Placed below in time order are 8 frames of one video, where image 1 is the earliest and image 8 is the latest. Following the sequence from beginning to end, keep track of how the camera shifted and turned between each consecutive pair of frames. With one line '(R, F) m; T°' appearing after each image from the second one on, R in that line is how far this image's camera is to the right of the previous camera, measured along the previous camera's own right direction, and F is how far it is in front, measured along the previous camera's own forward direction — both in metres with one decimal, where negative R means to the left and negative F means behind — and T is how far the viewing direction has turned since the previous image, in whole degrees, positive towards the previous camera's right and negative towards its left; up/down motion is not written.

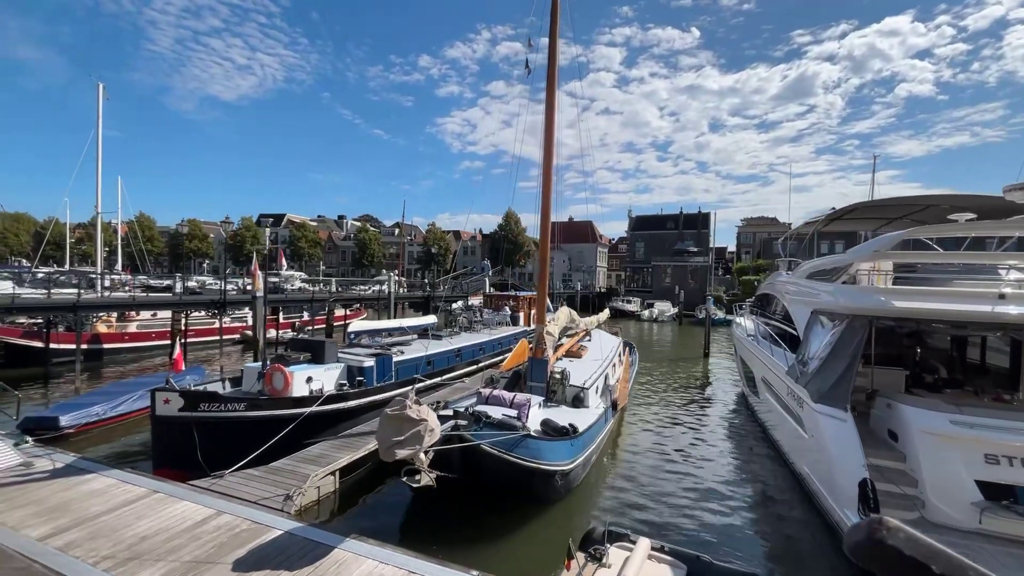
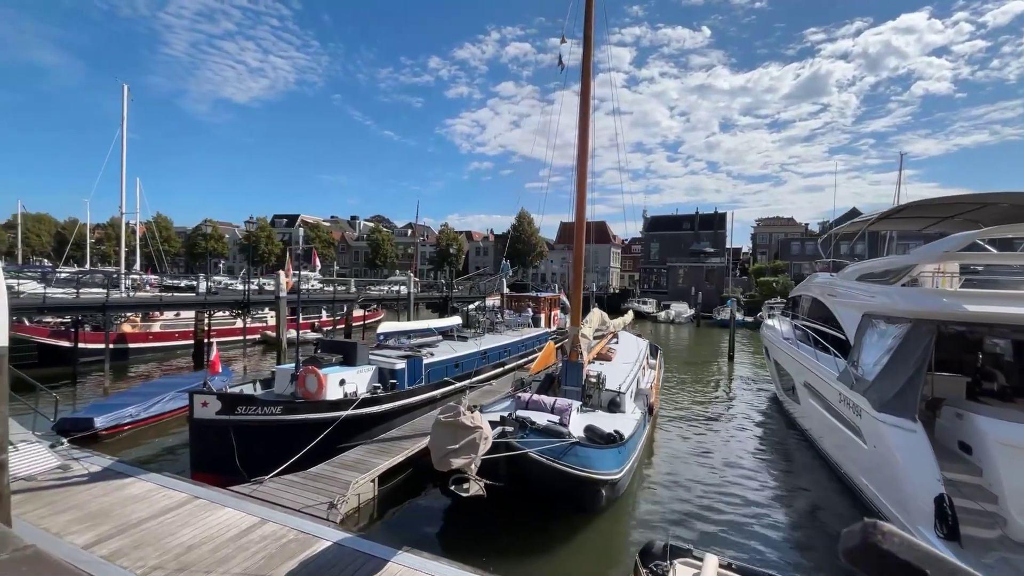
(-0.7, +0.3) m; -1°
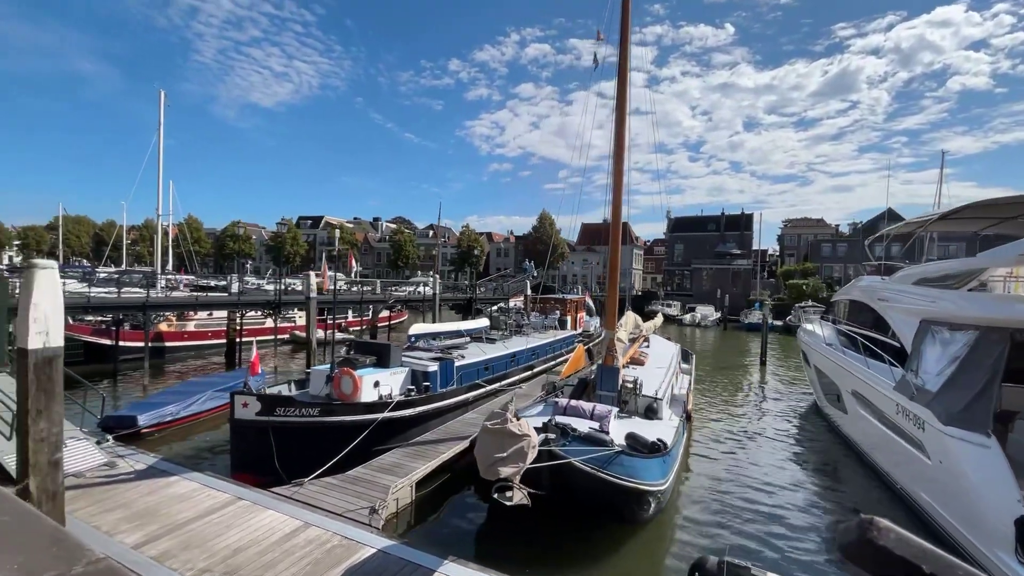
(-0.4, +0.2) m; -2°
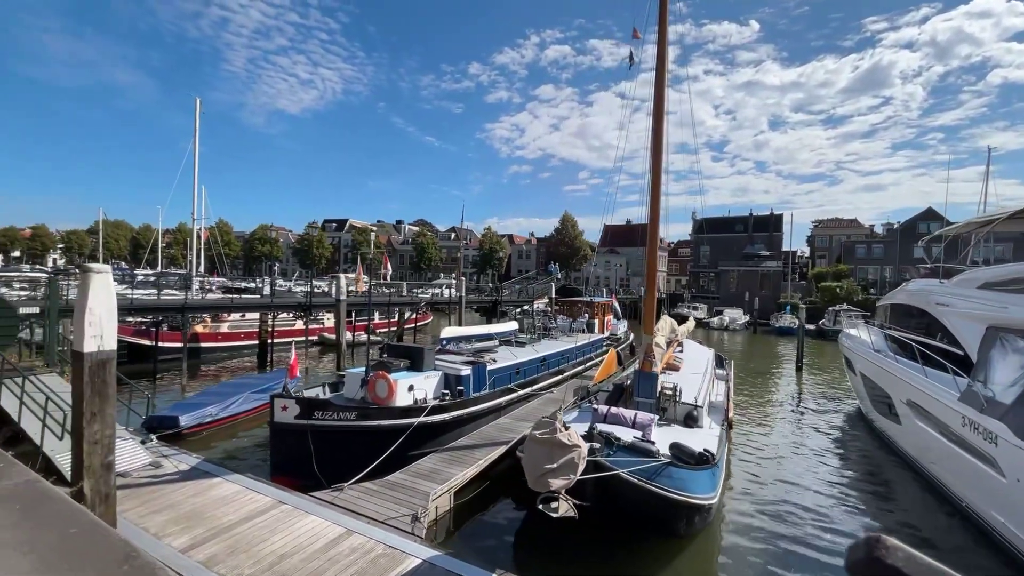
(-0.4, +0.2) m; -3°
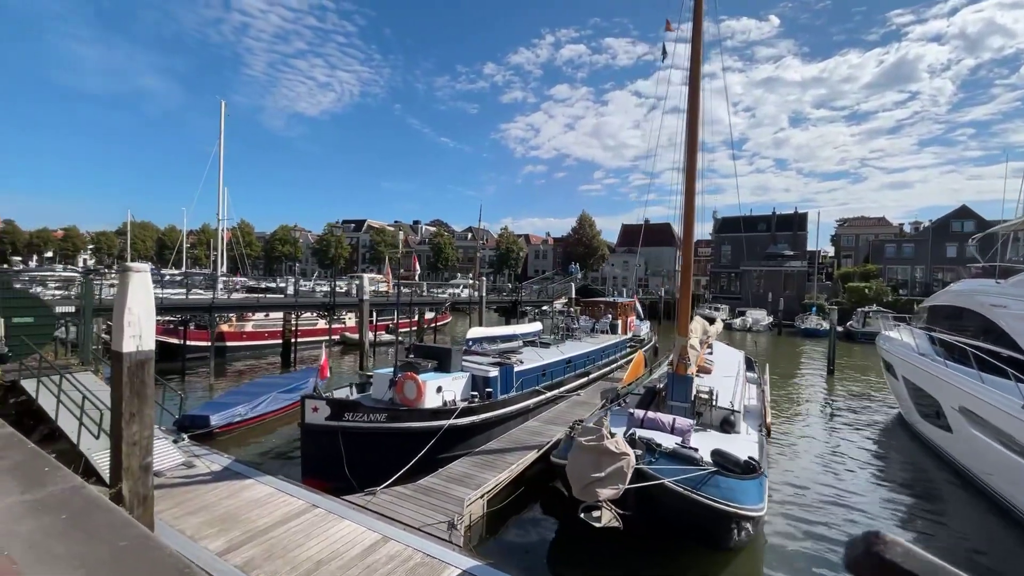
(-0.4, +0.2) m; -2°
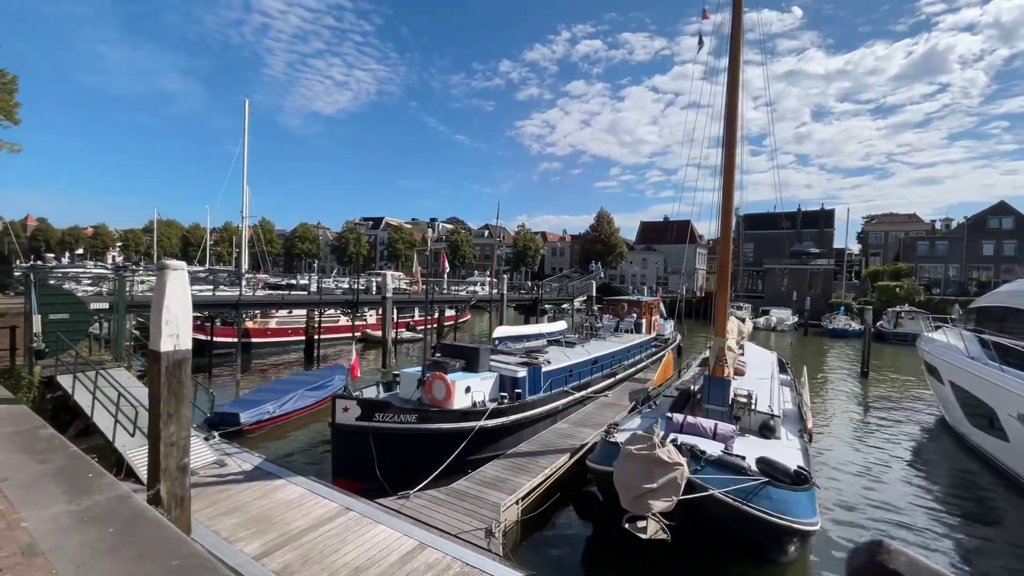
(-0.4, +0.3) m; -2°
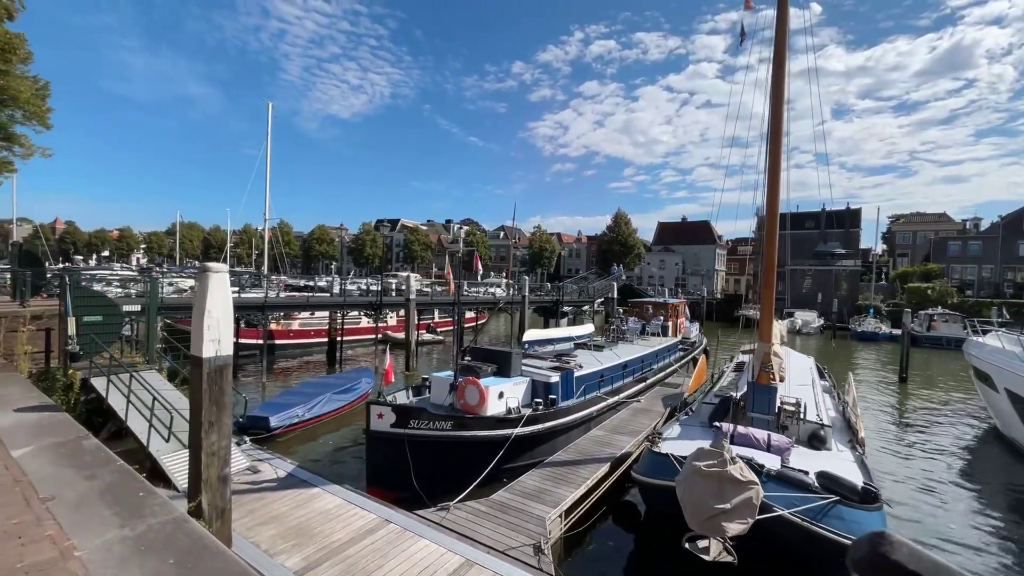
(-0.5, +0.3) m; -2°
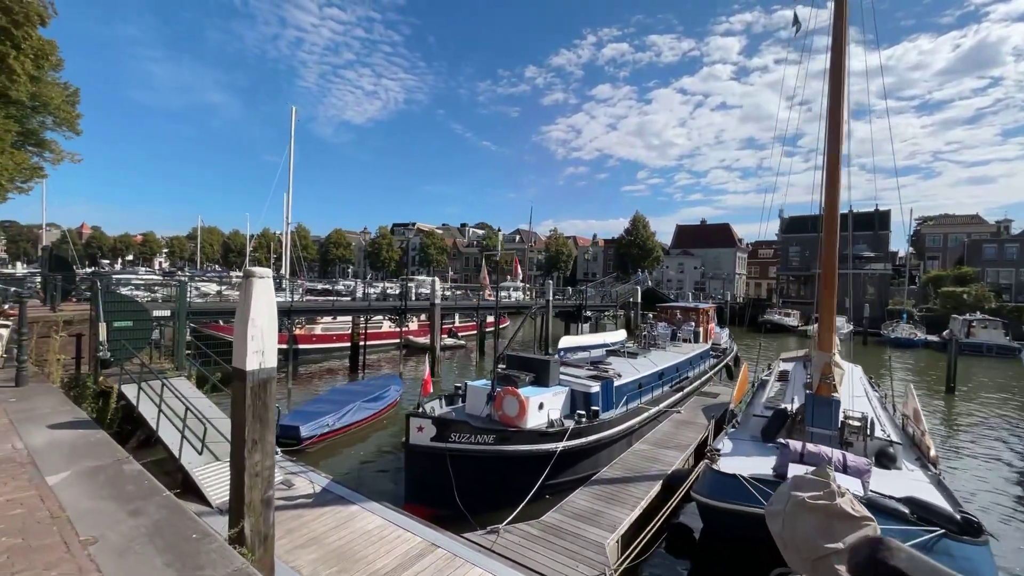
(-0.6, +0.5) m; -2°
